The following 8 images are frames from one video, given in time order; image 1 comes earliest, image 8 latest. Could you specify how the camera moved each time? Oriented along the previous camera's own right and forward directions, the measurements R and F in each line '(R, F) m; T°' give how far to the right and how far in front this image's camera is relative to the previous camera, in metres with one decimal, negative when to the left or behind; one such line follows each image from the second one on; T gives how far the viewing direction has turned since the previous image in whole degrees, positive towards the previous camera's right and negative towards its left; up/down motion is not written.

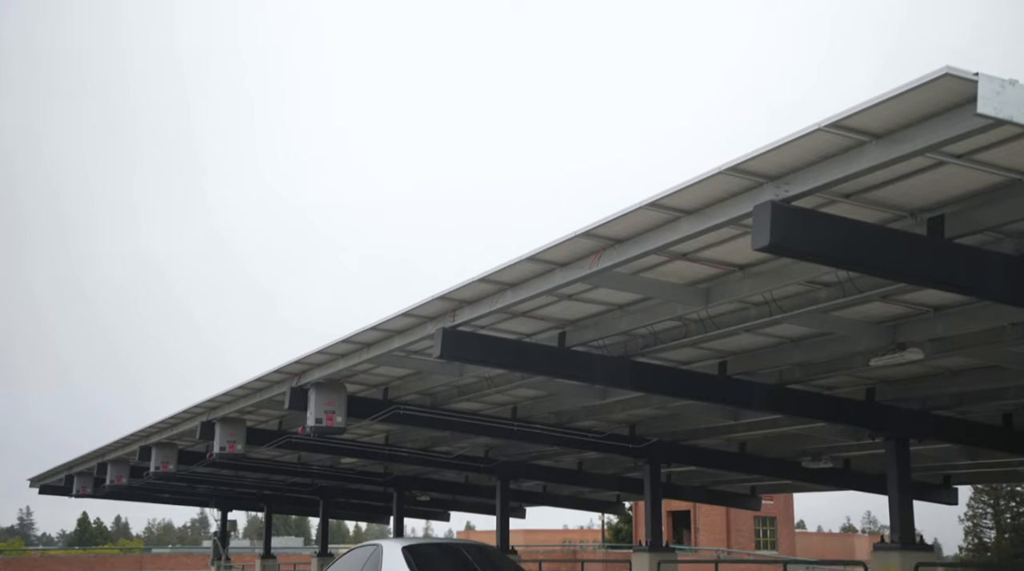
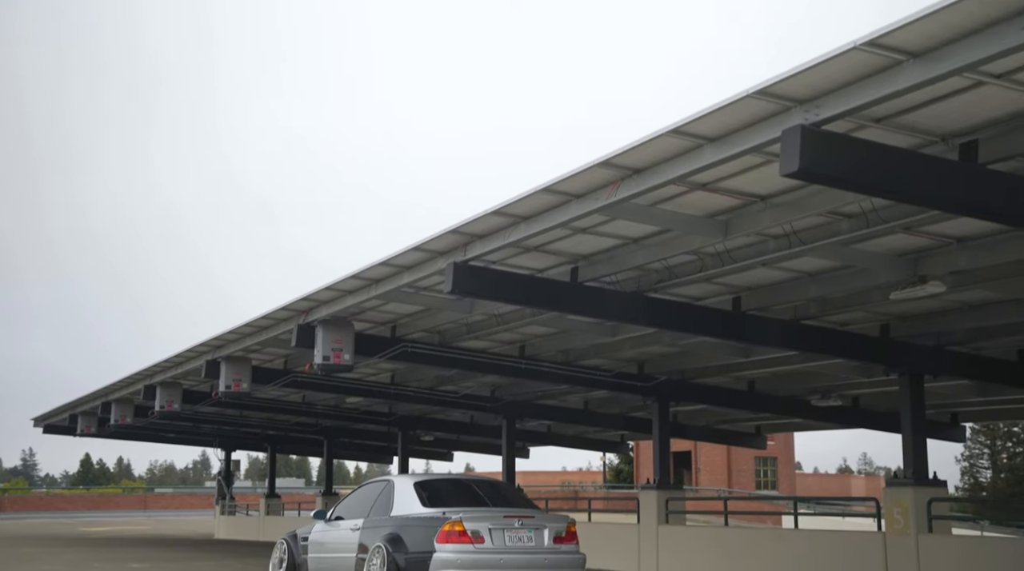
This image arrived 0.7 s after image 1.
(-0.2, +0.2) m; 0°
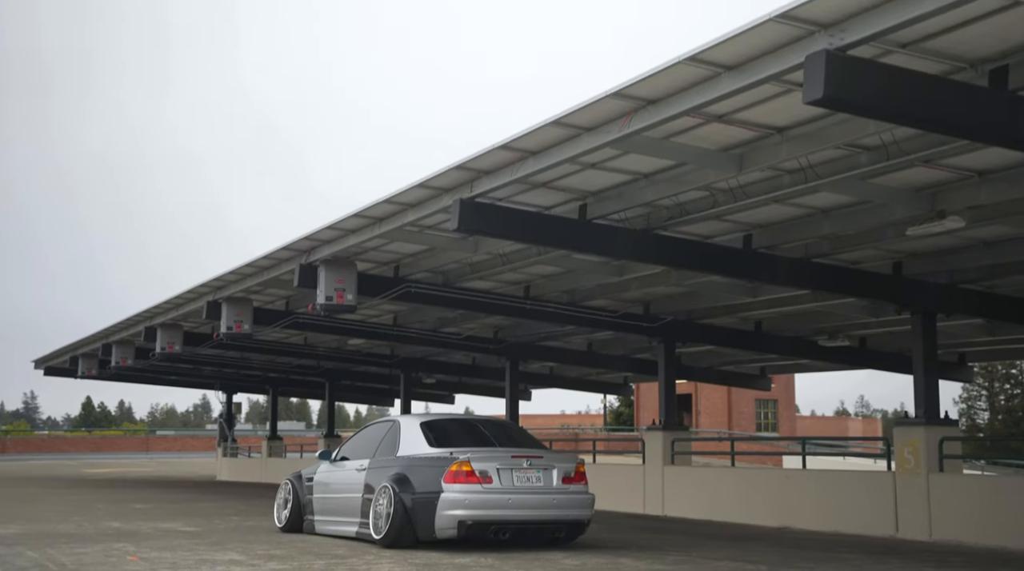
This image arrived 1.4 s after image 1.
(-0.1, +0.3) m; 0°
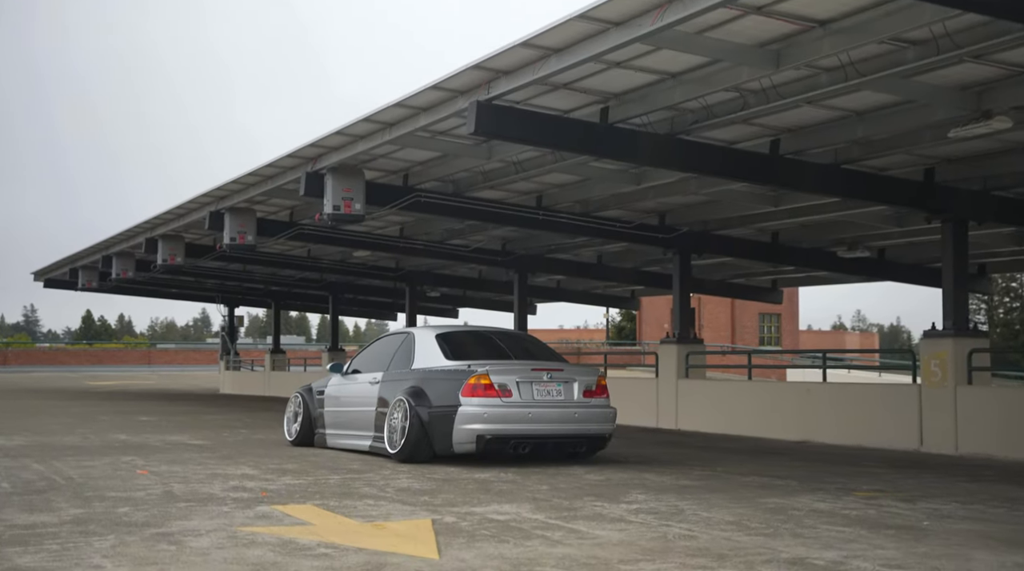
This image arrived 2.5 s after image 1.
(-0.2, +0.5) m; 0°
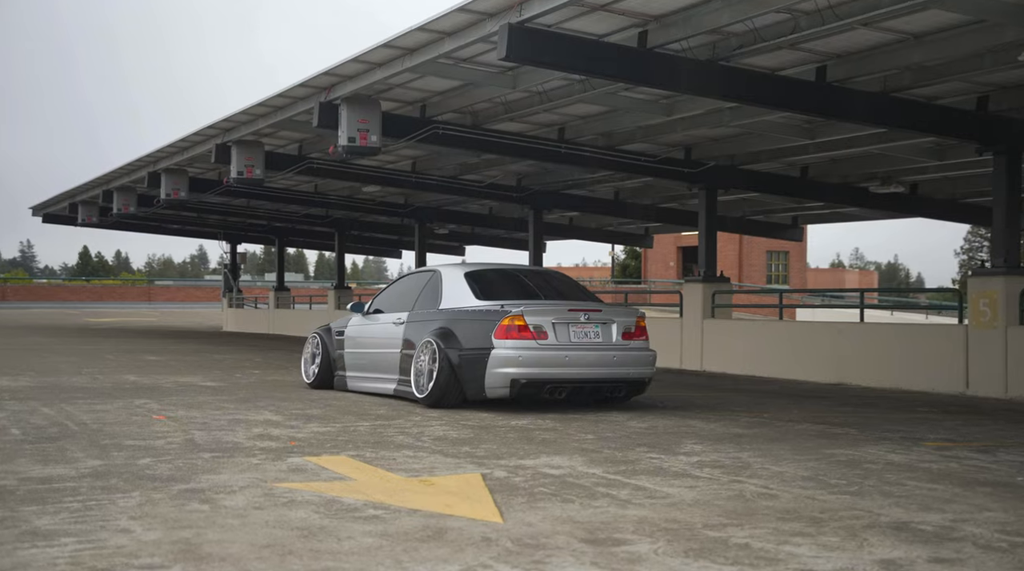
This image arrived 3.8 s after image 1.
(-0.4, +0.7) m; 0°
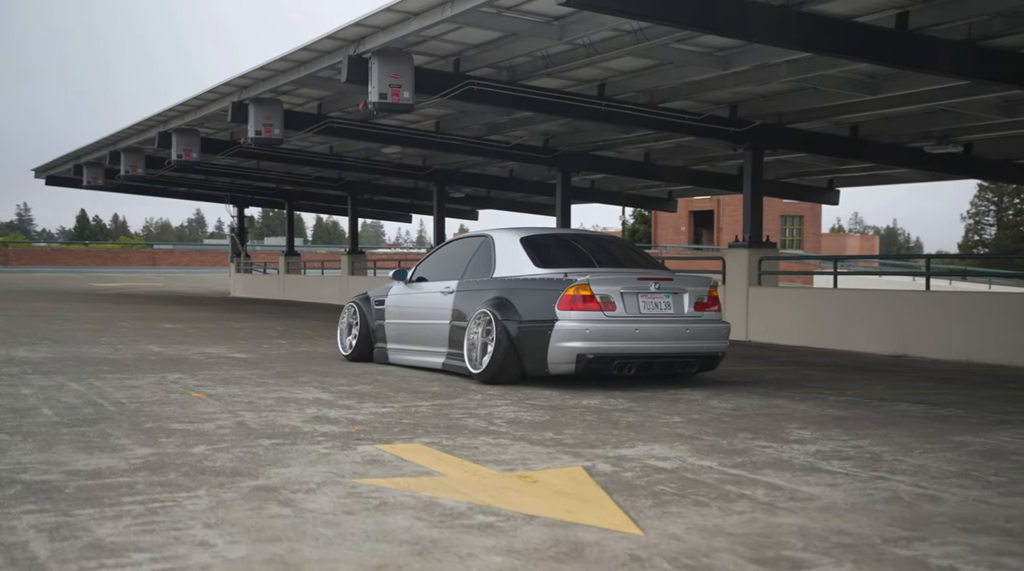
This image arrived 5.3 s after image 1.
(-0.6, +0.8) m; 0°
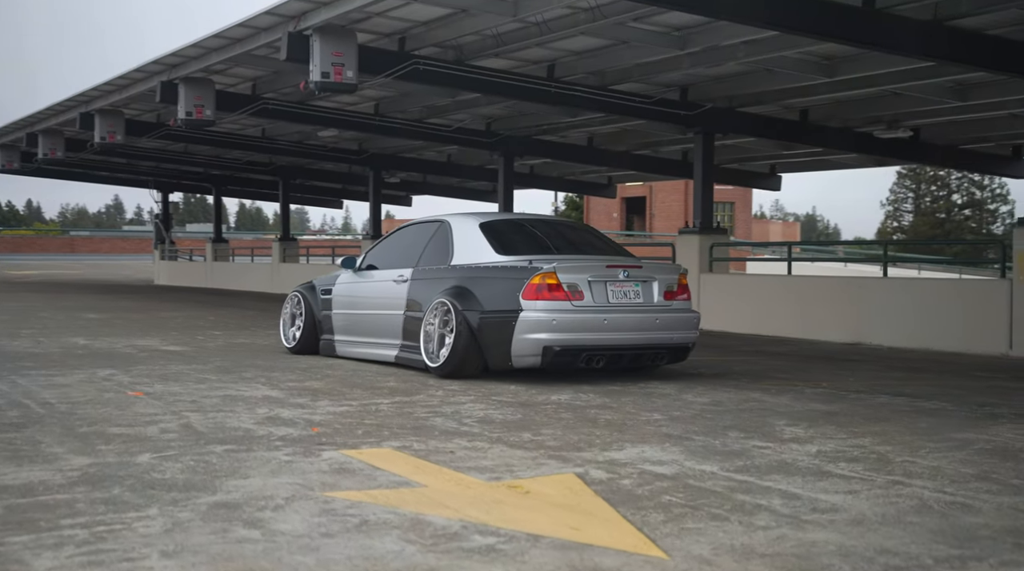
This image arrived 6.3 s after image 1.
(-0.3, +0.6) m; +4°
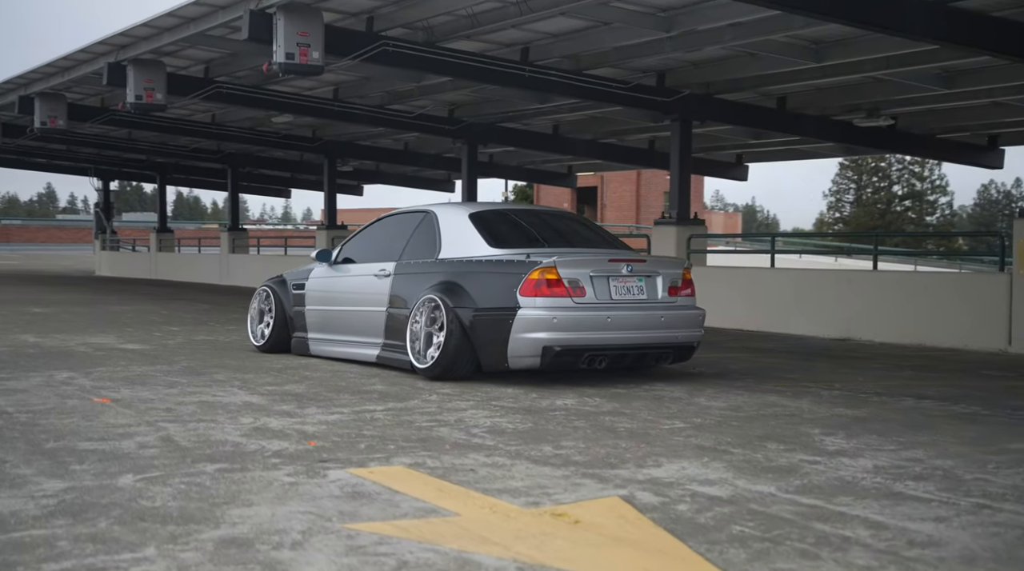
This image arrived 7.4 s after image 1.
(-0.5, +0.7) m; +3°
